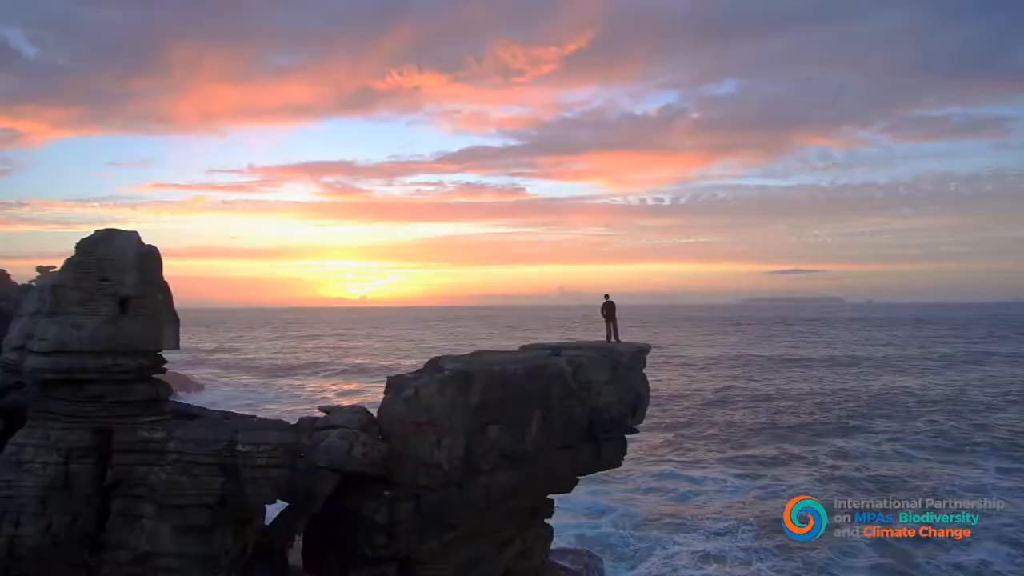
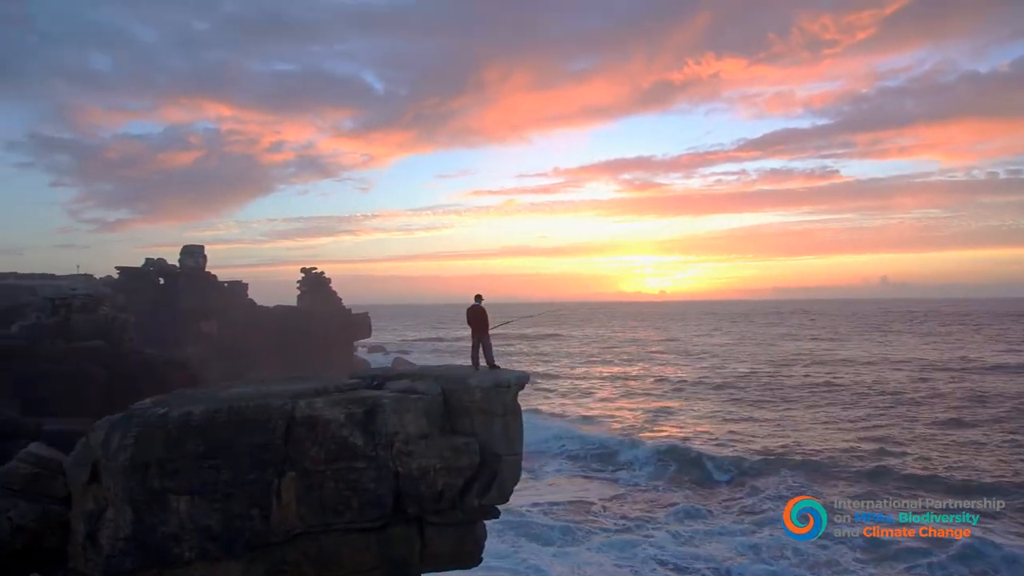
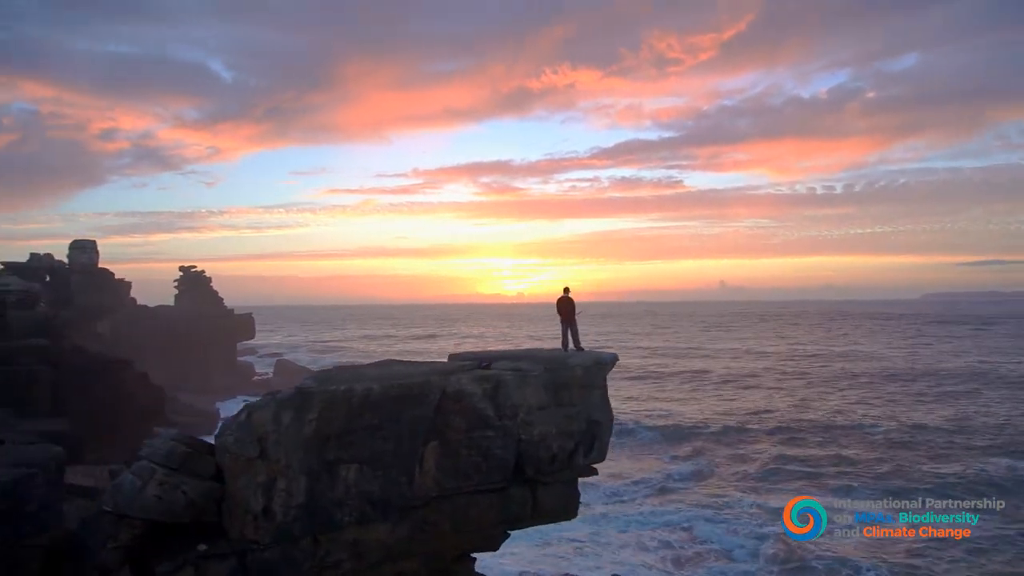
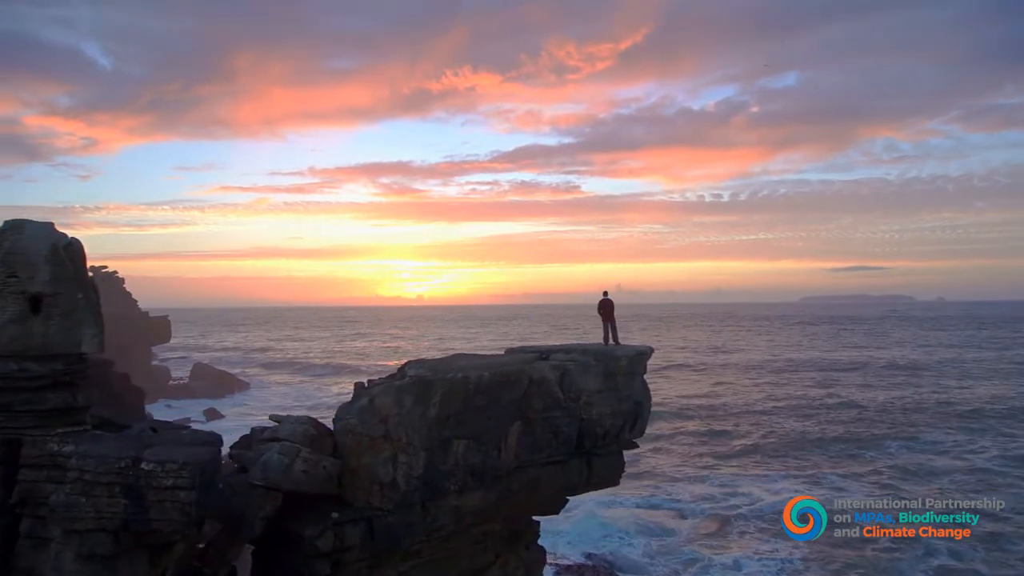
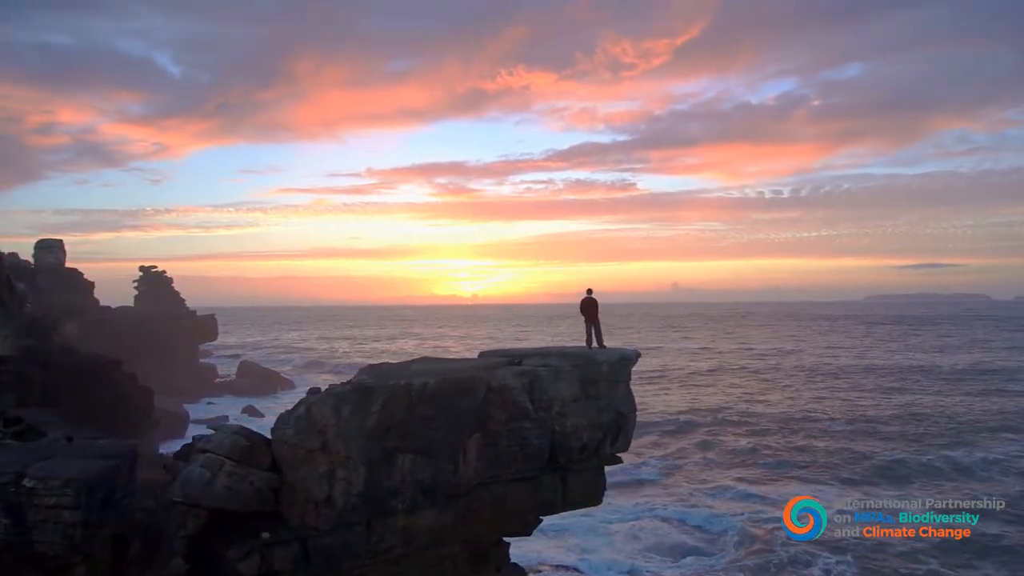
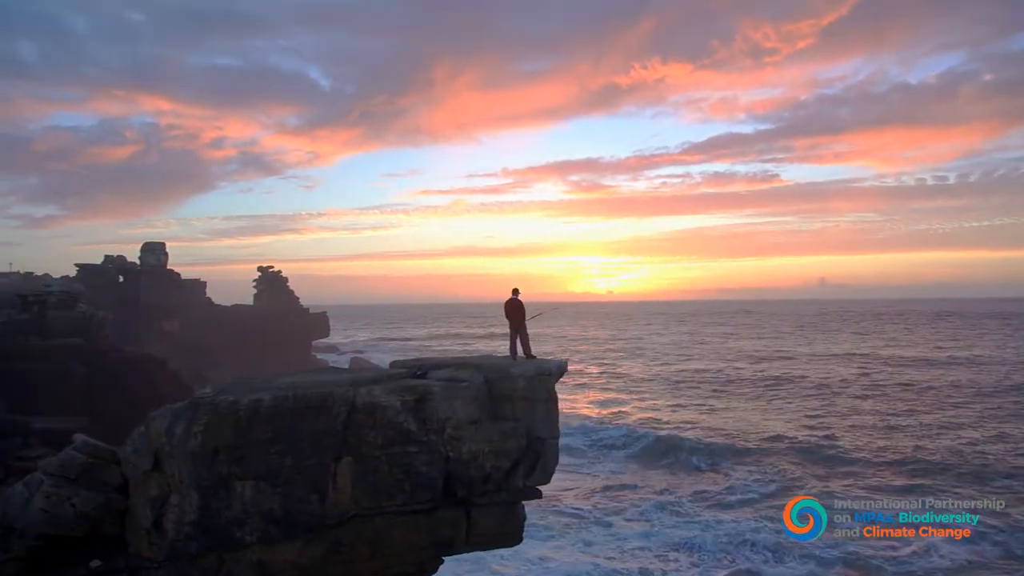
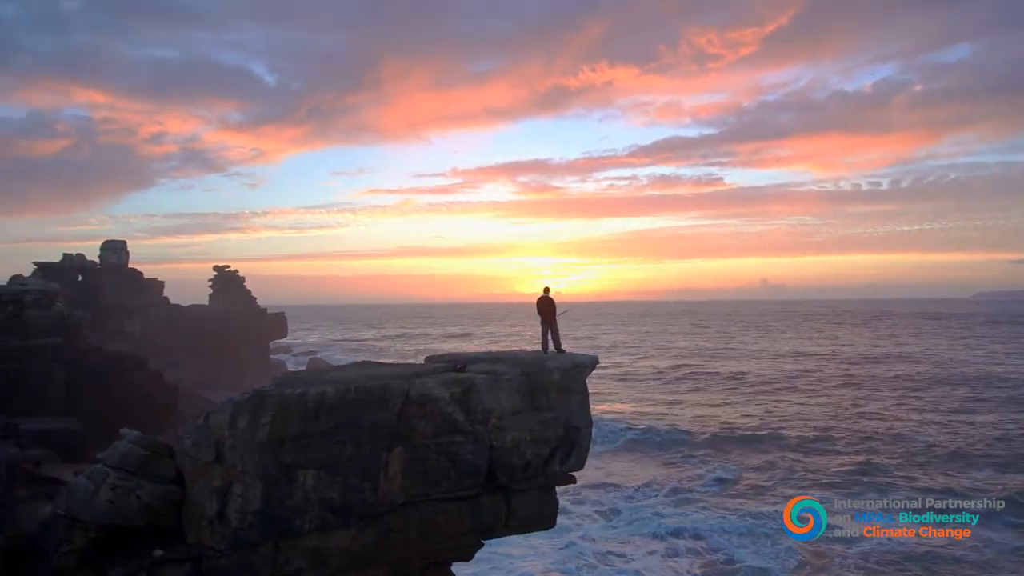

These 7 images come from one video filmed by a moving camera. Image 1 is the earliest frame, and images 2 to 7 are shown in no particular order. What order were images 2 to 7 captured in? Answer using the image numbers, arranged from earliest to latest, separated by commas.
4, 5, 3, 7, 6, 2
